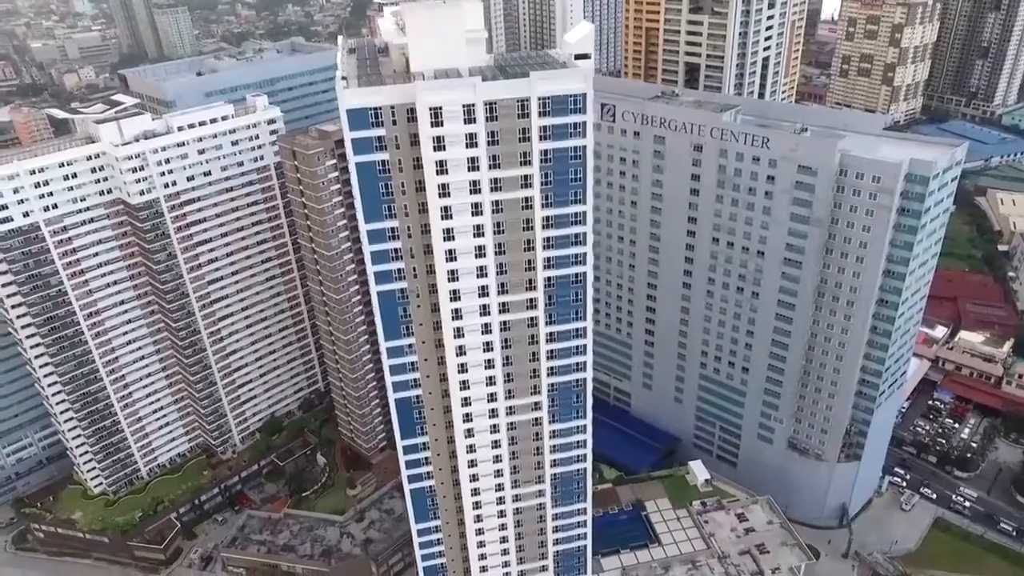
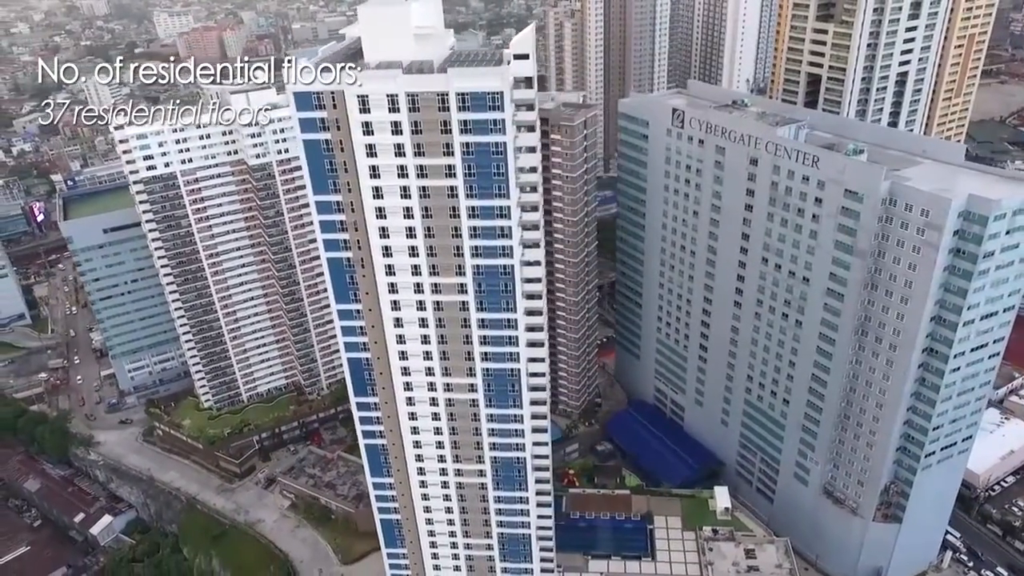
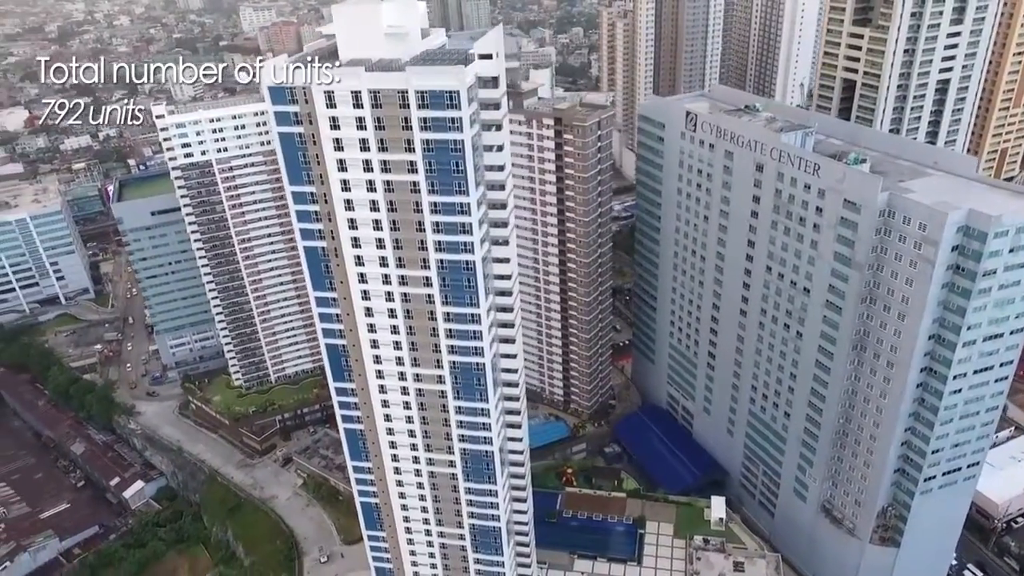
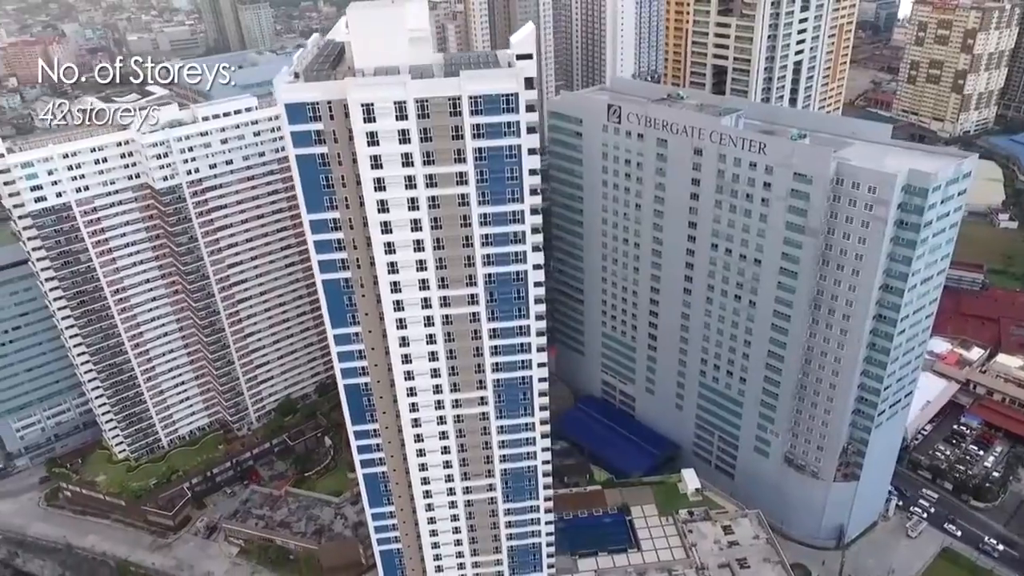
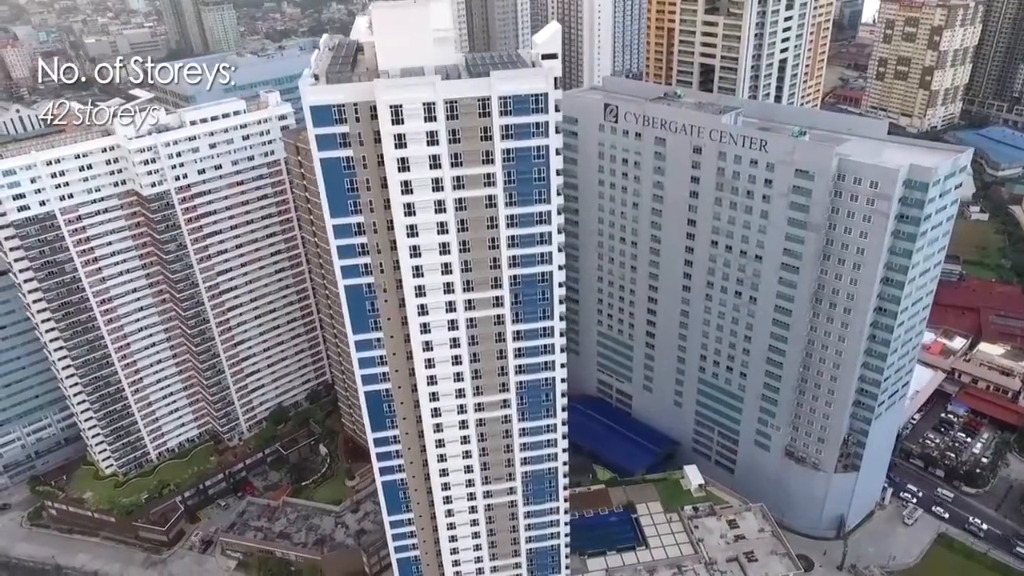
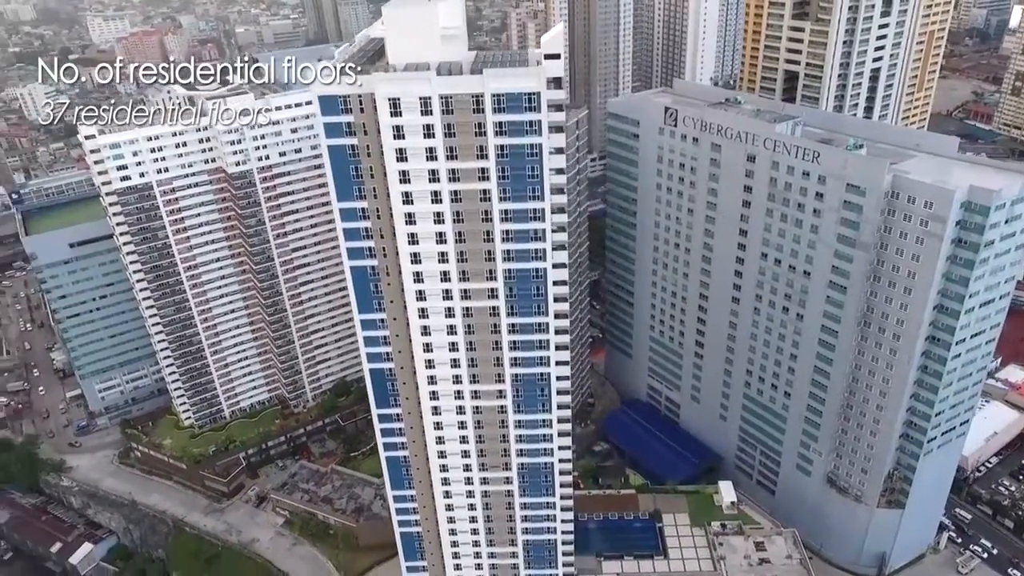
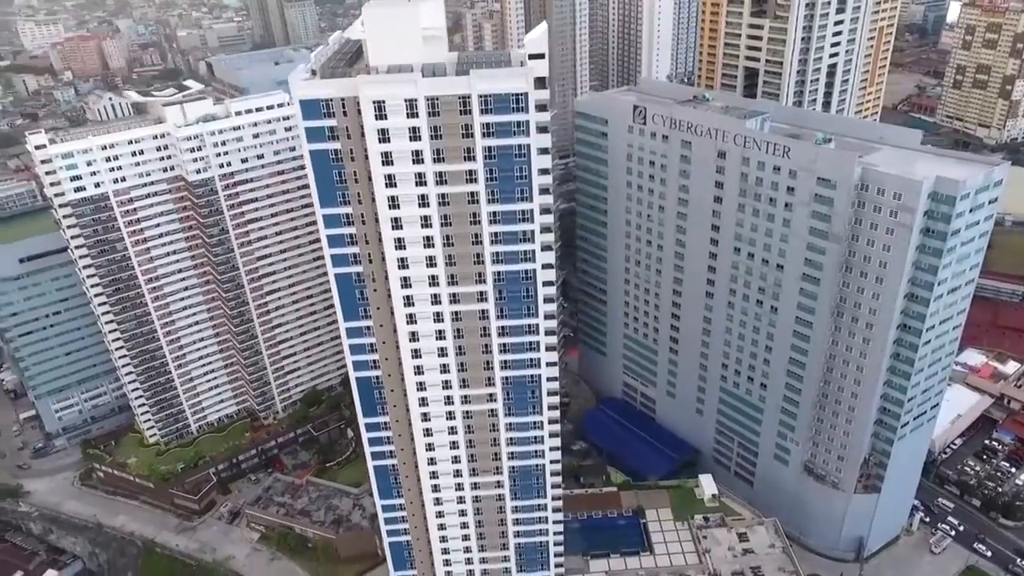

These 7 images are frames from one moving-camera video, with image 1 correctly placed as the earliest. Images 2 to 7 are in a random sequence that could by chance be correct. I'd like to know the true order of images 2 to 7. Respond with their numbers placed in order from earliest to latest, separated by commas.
5, 4, 7, 6, 2, 3
